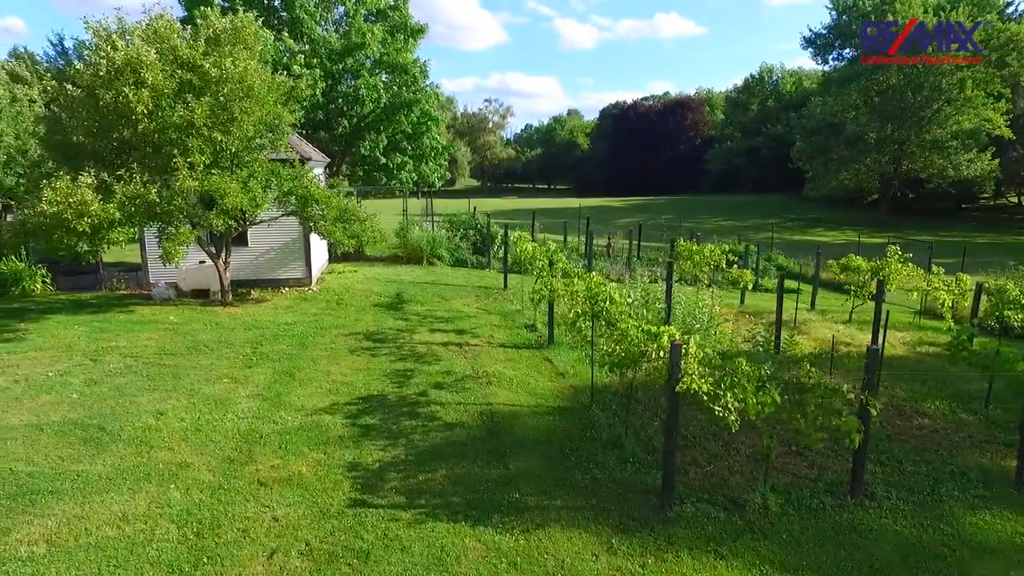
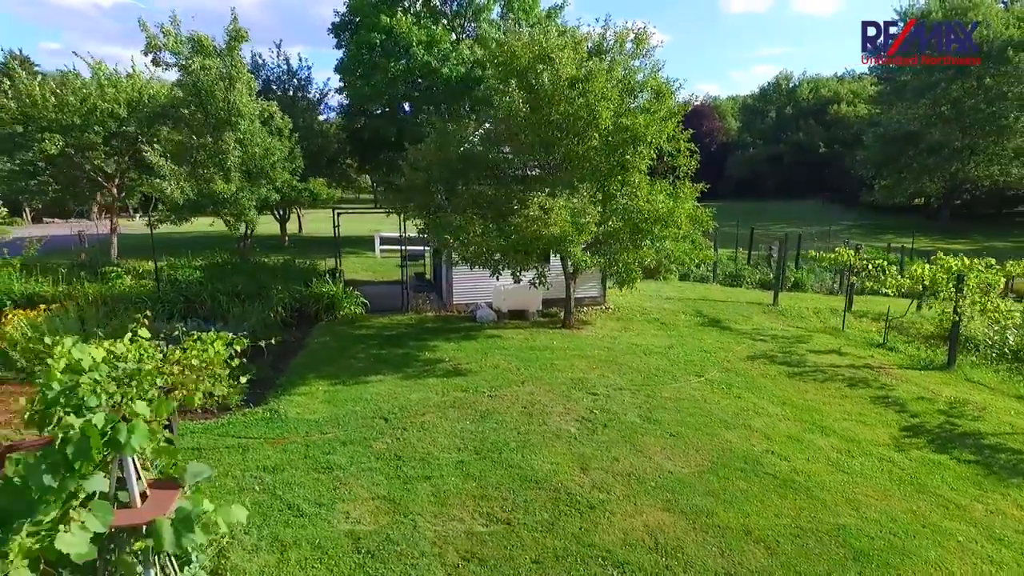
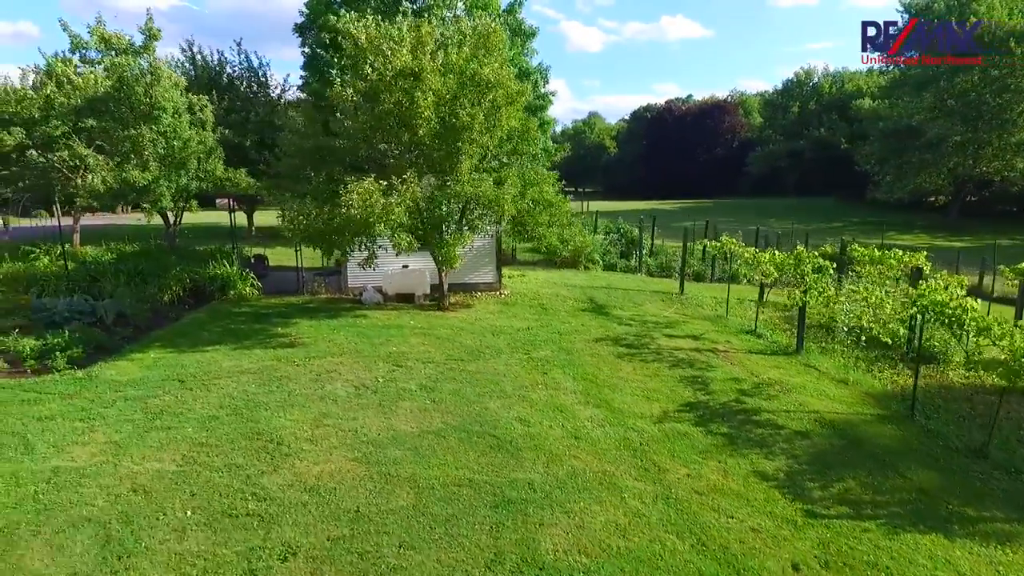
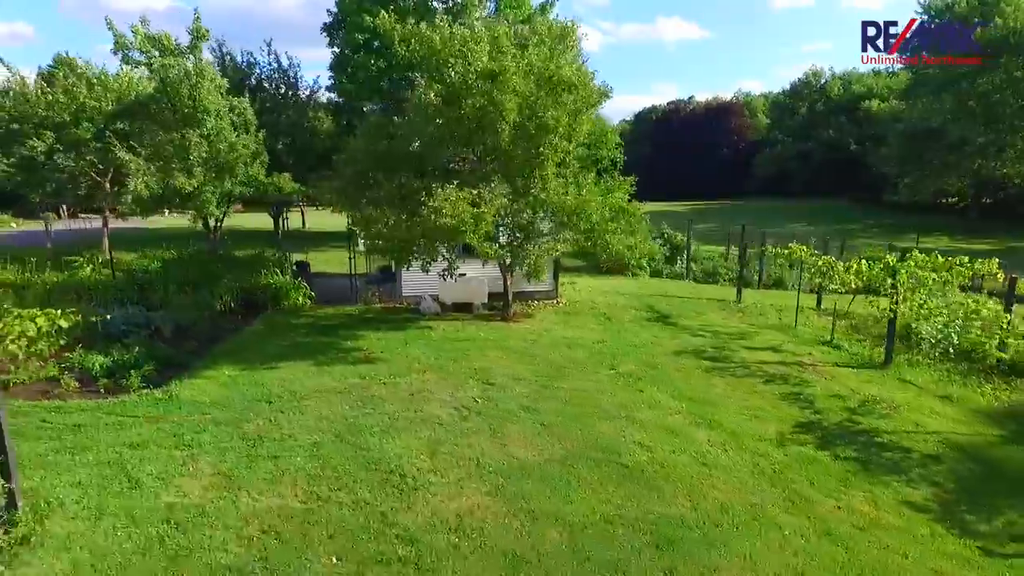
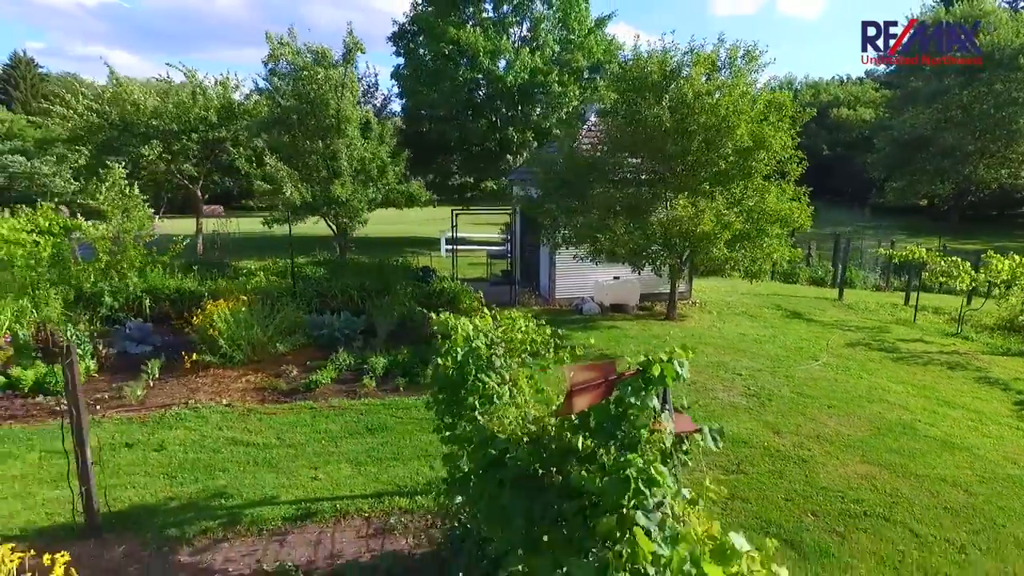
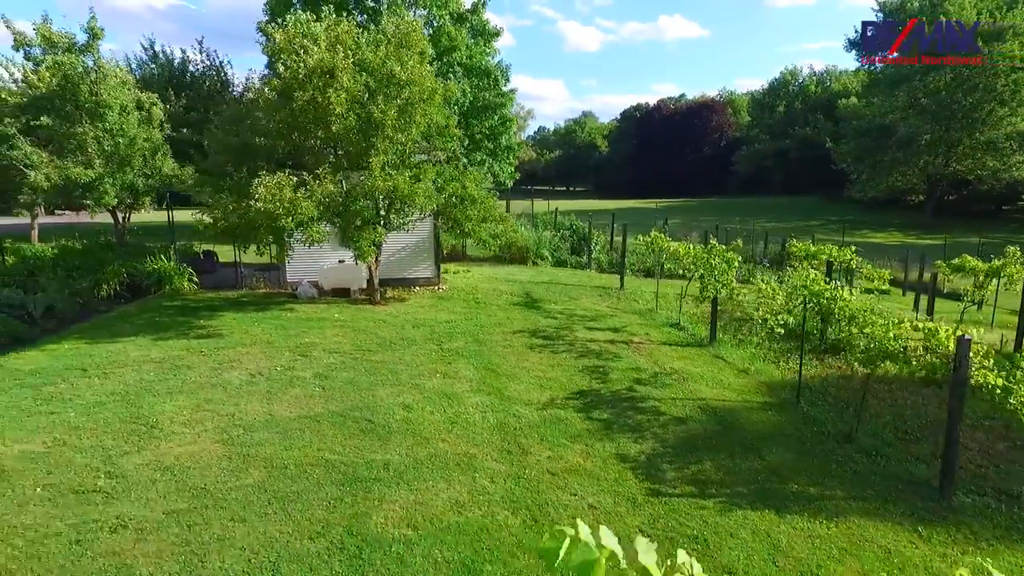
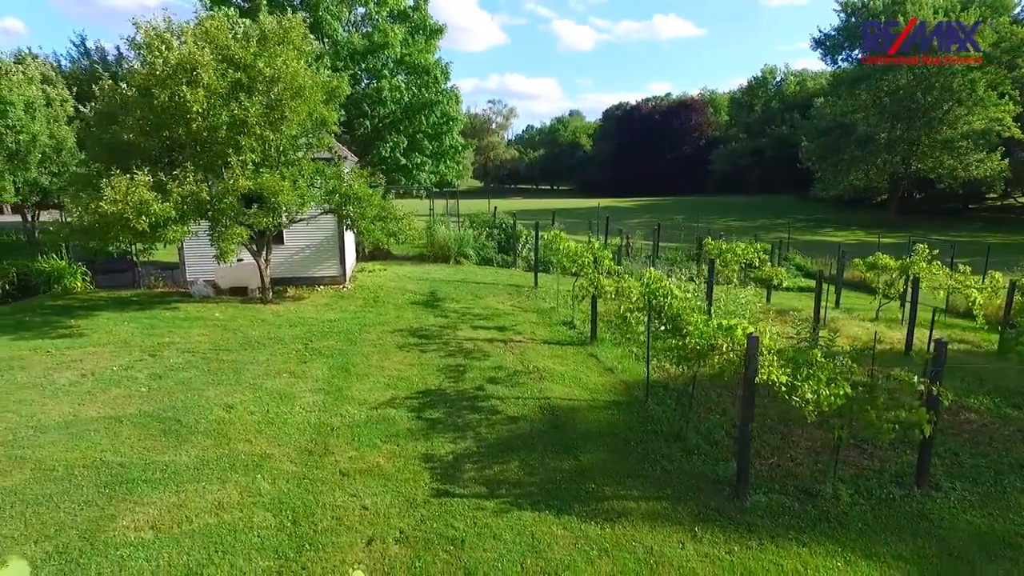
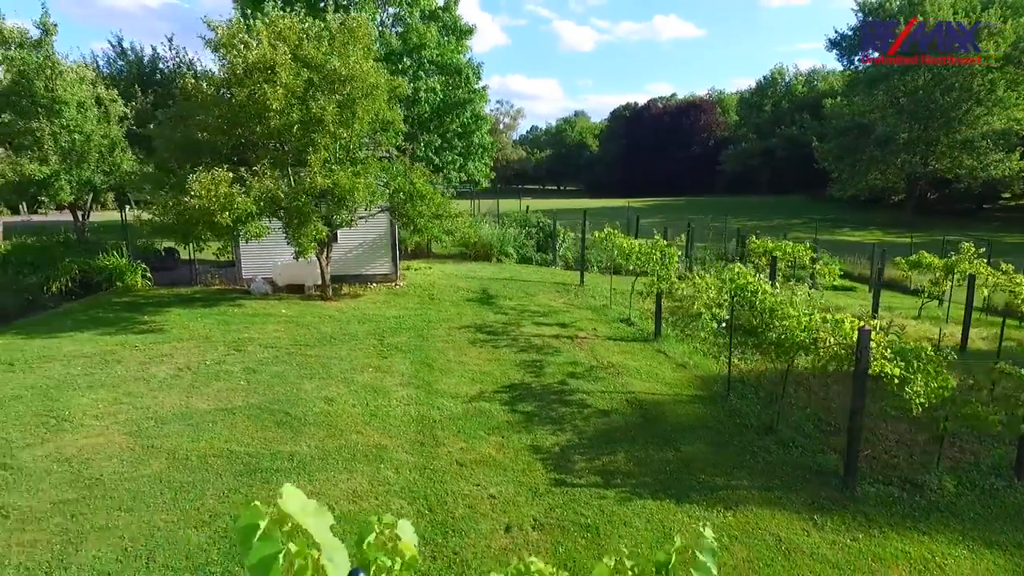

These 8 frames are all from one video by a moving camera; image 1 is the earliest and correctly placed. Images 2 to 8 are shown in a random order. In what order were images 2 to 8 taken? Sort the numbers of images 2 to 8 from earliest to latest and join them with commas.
7, 8, 6, 3, 4, 2, 5
